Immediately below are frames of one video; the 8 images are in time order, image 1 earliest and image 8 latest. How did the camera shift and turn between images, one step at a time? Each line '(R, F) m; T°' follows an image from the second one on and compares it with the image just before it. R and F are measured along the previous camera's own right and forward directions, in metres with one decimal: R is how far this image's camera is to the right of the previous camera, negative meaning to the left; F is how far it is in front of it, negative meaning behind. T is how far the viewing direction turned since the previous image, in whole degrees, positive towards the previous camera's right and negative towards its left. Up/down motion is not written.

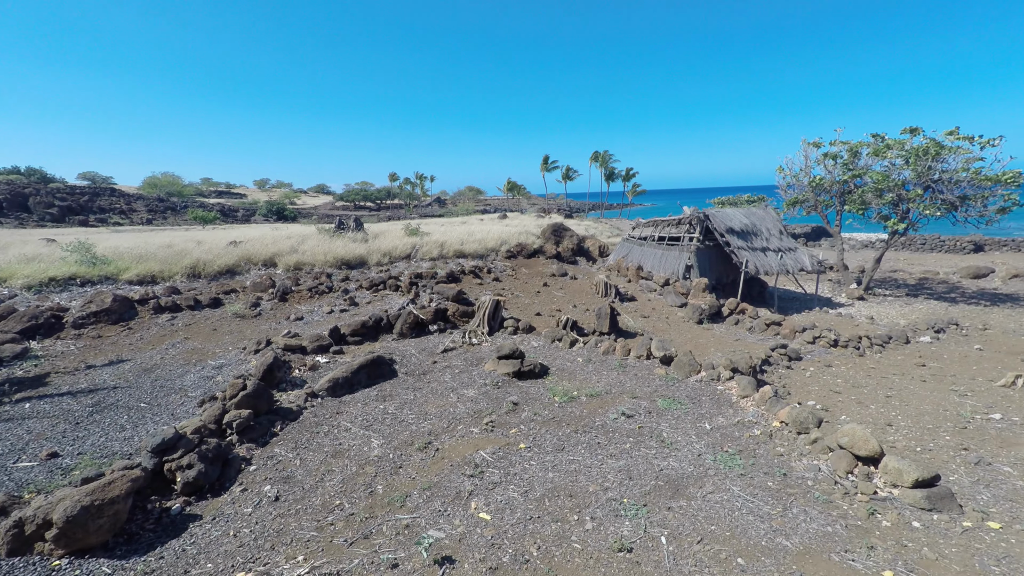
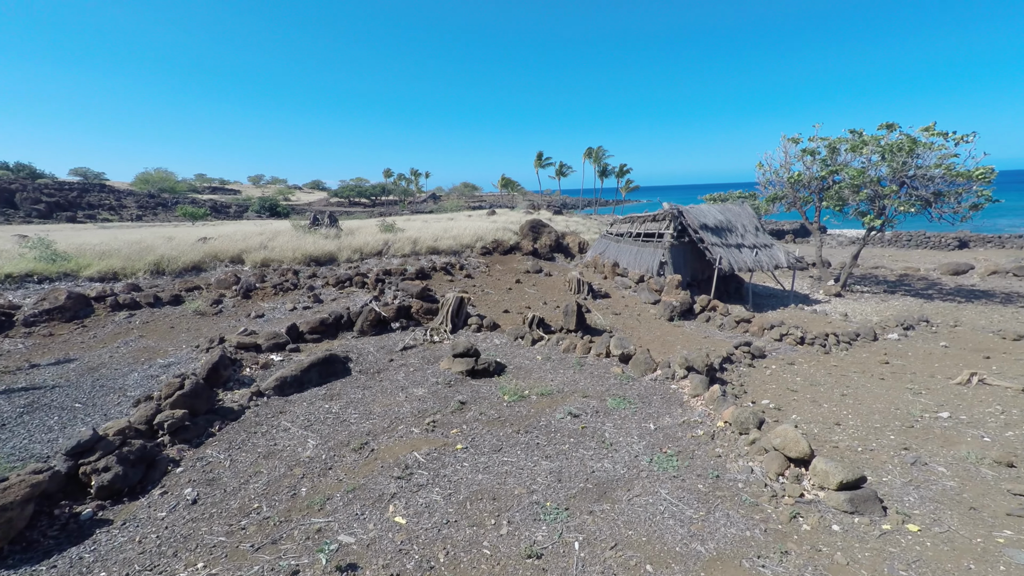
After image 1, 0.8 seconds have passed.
(+0.7, +0.1) m; 0°
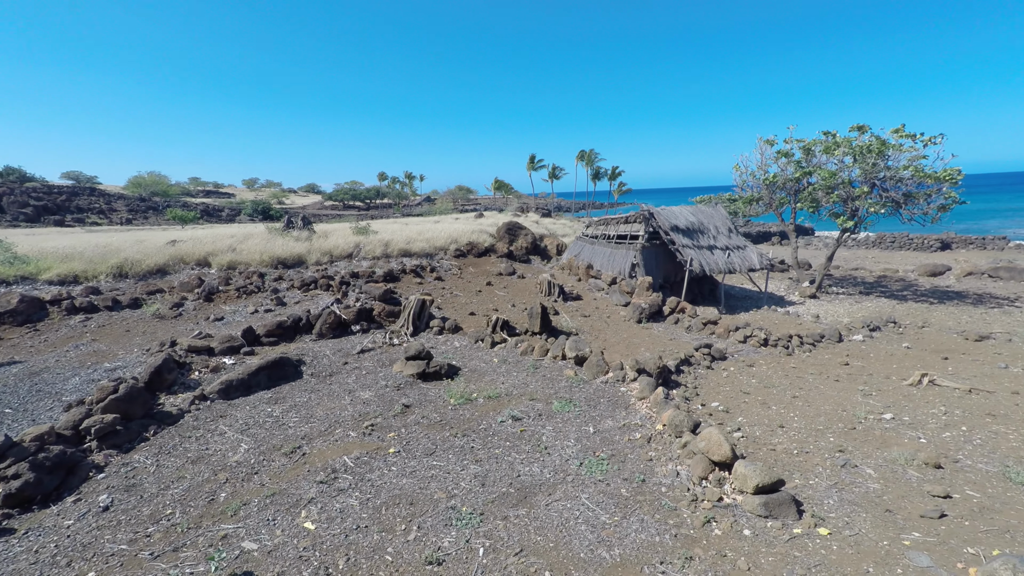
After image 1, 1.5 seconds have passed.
(+0.8, +0.1) m; 0°
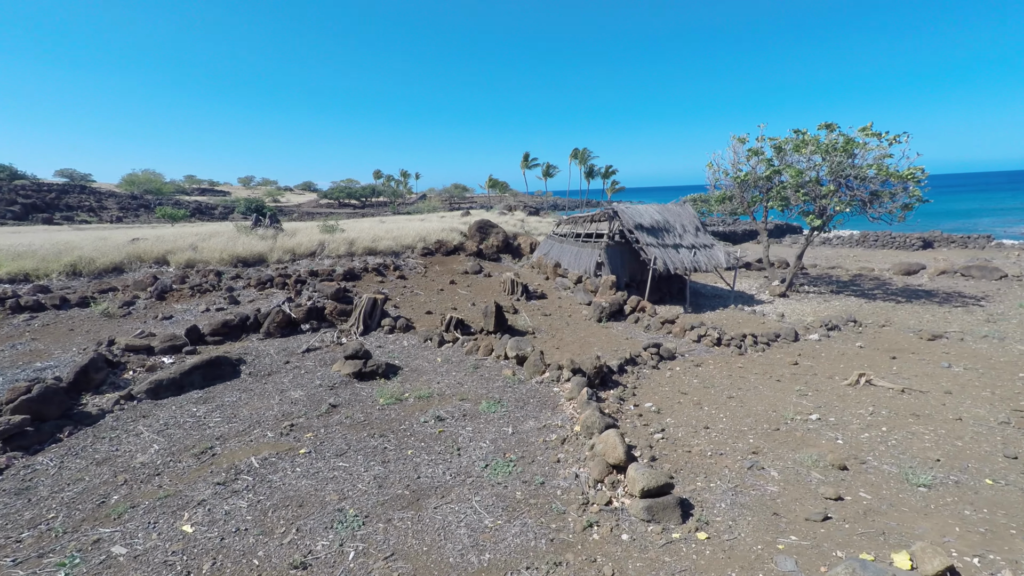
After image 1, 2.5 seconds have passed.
(+1.0, +0.1) m; 0°
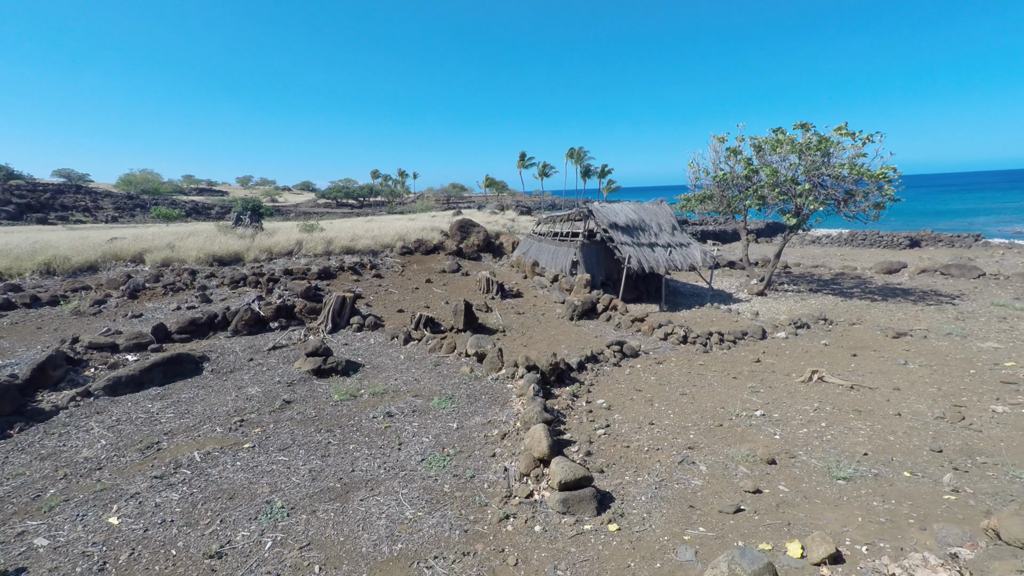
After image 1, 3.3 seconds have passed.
(+0.7, -0.1) m; 0°
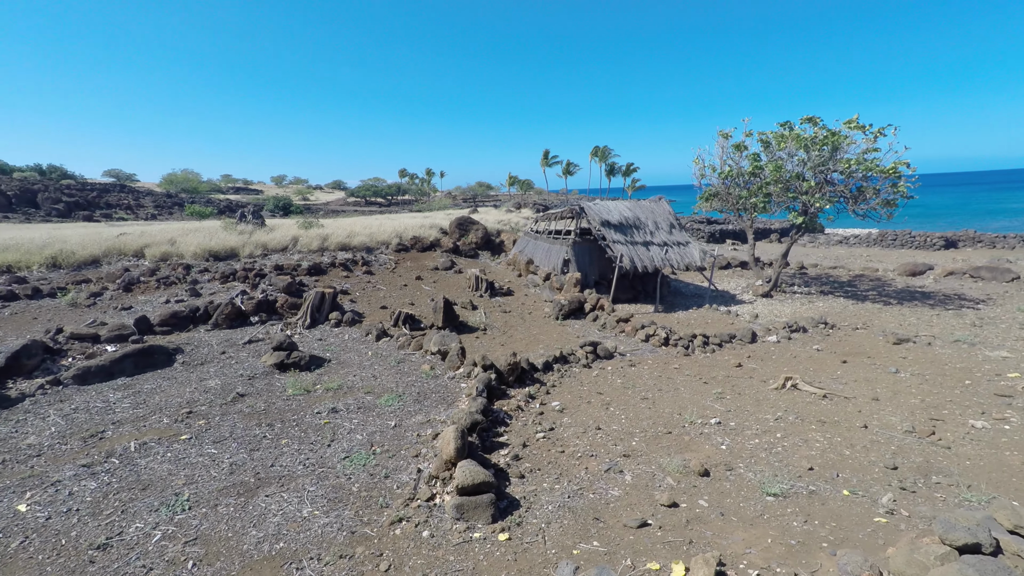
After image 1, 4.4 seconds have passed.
(+1.1, +0.2) m; -3°
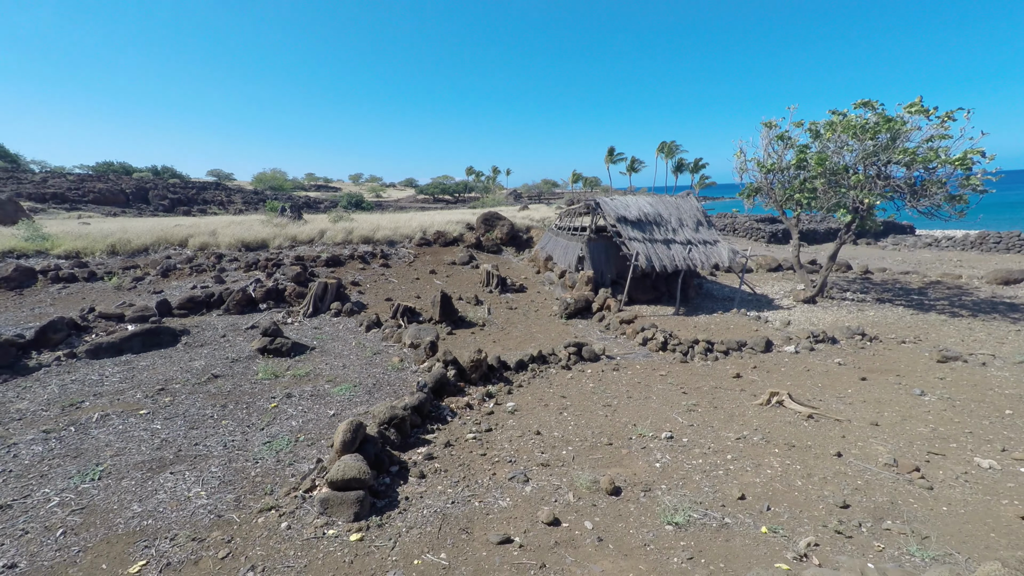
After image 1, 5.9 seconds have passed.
(+1.5, +0.4) m; -8°
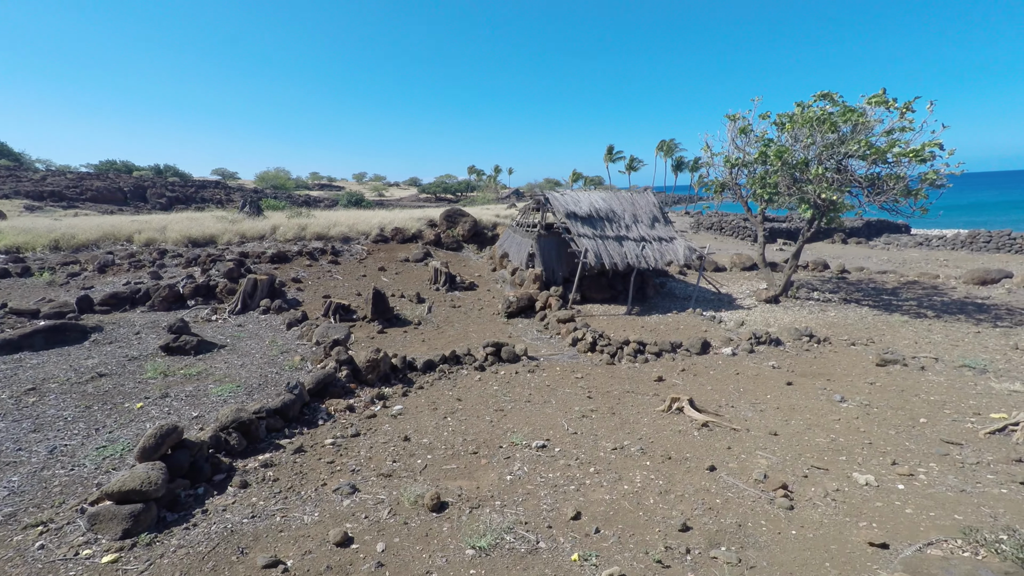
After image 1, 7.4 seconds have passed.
(+1.5, +0.4) m; -1°
